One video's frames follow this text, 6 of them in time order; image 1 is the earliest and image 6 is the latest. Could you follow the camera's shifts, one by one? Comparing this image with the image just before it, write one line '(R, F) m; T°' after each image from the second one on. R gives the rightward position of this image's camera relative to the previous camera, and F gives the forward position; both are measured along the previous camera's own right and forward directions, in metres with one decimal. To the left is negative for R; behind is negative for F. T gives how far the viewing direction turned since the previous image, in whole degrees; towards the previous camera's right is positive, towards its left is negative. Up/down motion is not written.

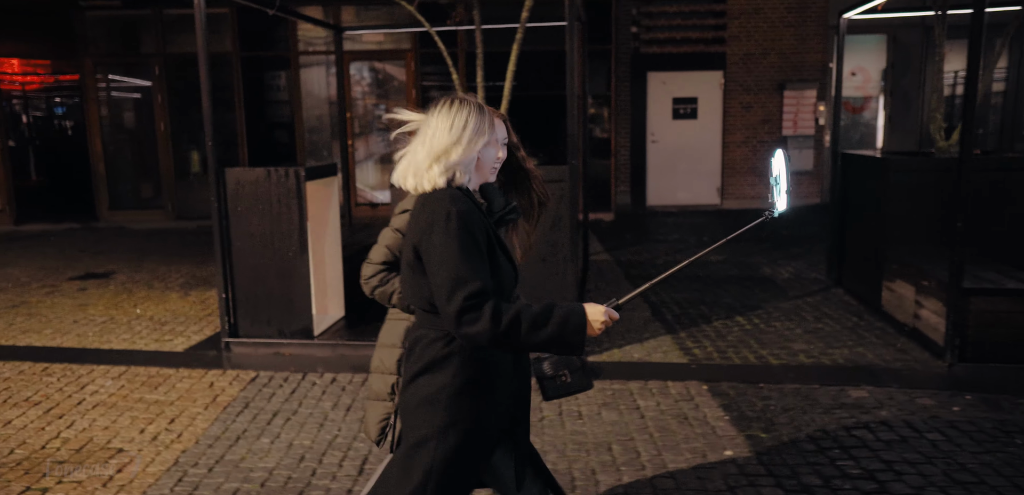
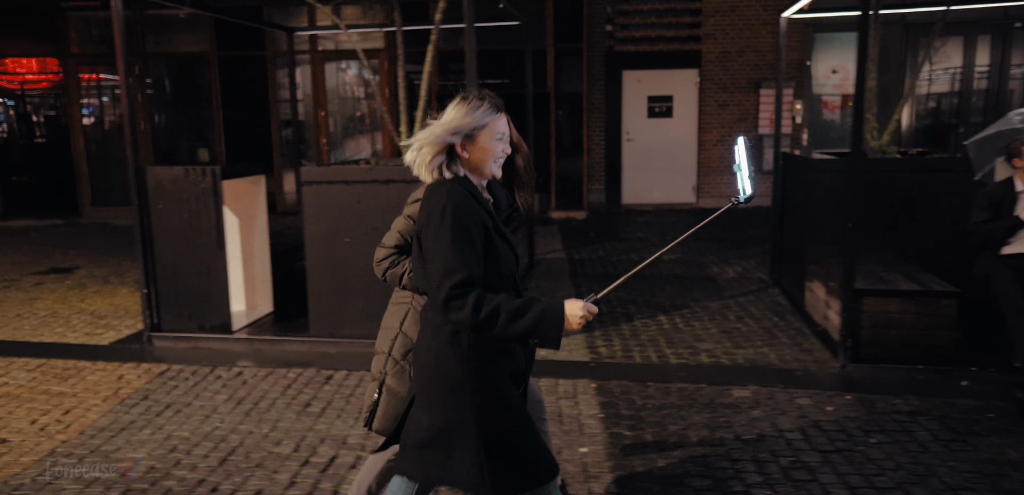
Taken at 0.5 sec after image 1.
(+0.9, -0.1) m; -2°
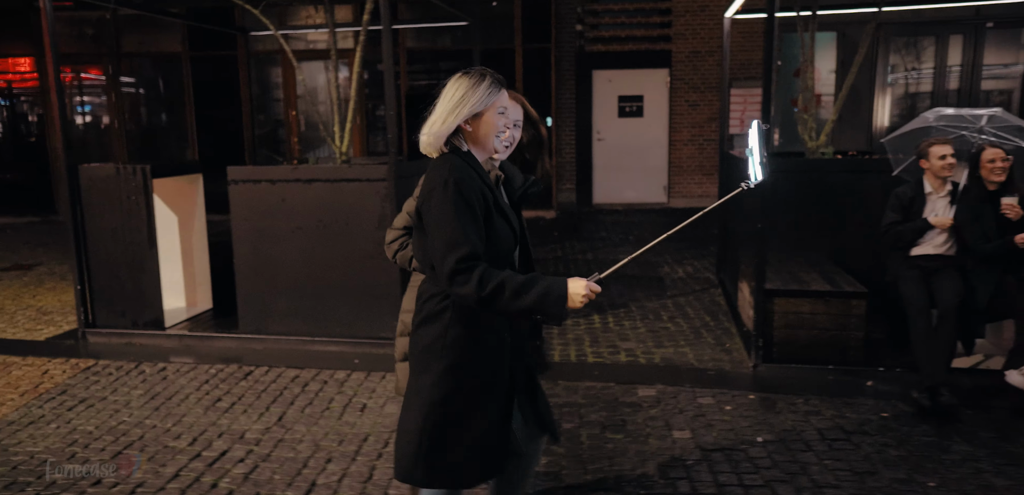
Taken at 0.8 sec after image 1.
(+0.6, -0.1) m; 0°
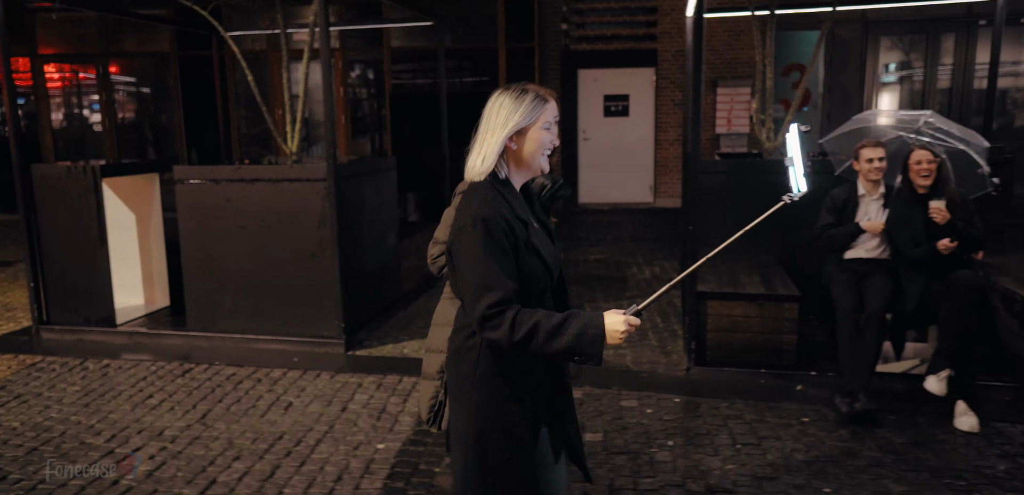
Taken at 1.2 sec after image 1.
(+0.6, 0.0) m; -1°
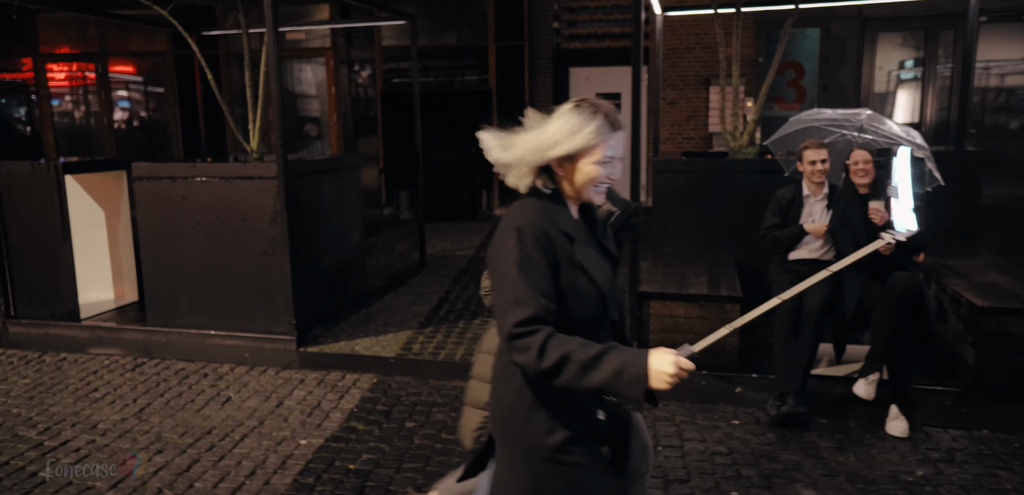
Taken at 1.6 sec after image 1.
(+0.5, 0.0) m; -2°
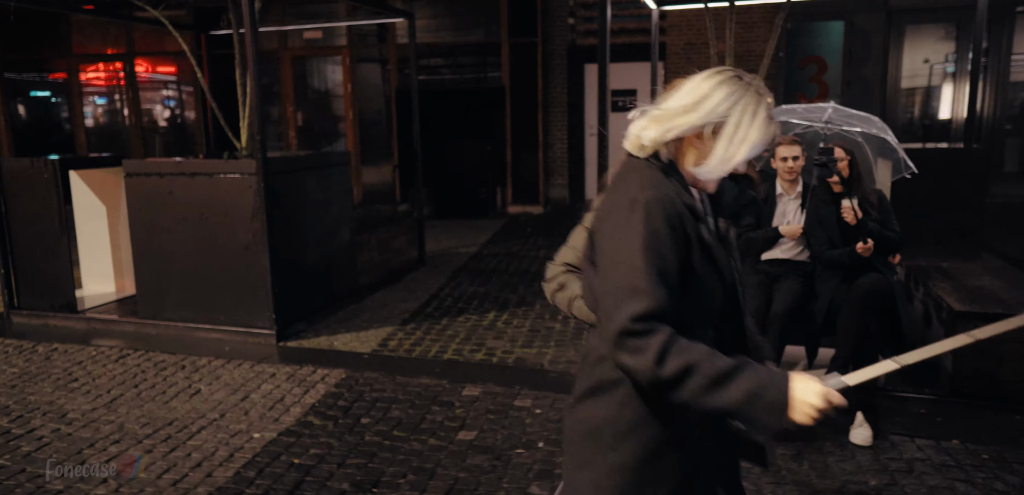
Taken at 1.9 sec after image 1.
(+0.5, +0.1) m; -3°
